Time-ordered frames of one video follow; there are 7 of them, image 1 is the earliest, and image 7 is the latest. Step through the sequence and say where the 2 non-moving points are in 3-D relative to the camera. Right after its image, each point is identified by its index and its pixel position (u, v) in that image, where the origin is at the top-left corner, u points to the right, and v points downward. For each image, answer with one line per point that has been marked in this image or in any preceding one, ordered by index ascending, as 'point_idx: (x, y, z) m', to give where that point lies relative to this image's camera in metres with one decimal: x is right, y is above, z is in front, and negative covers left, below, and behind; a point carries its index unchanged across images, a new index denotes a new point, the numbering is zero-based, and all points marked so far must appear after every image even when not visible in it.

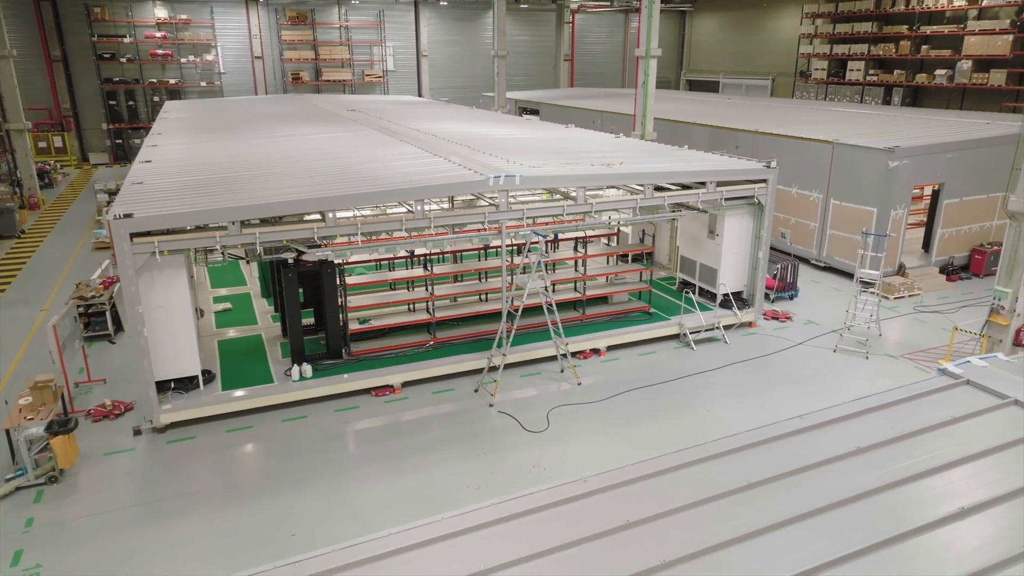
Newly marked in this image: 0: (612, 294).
0: (+1.4, -0.1, +9.6) m
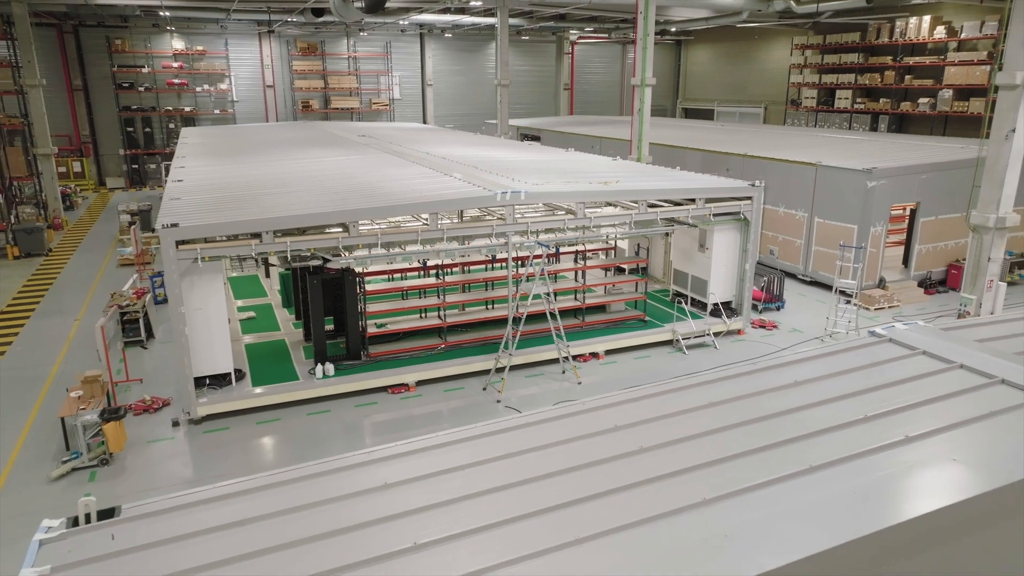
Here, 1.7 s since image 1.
0: (+1.5, -0.2, +10.3) m
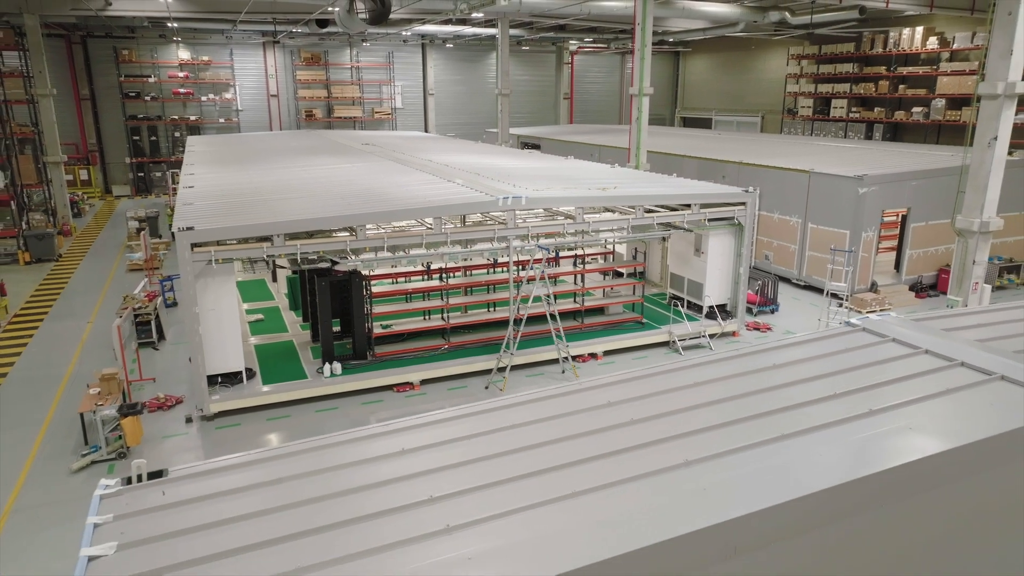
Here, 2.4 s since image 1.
0: (+1.5, -0.3, +10.6) m
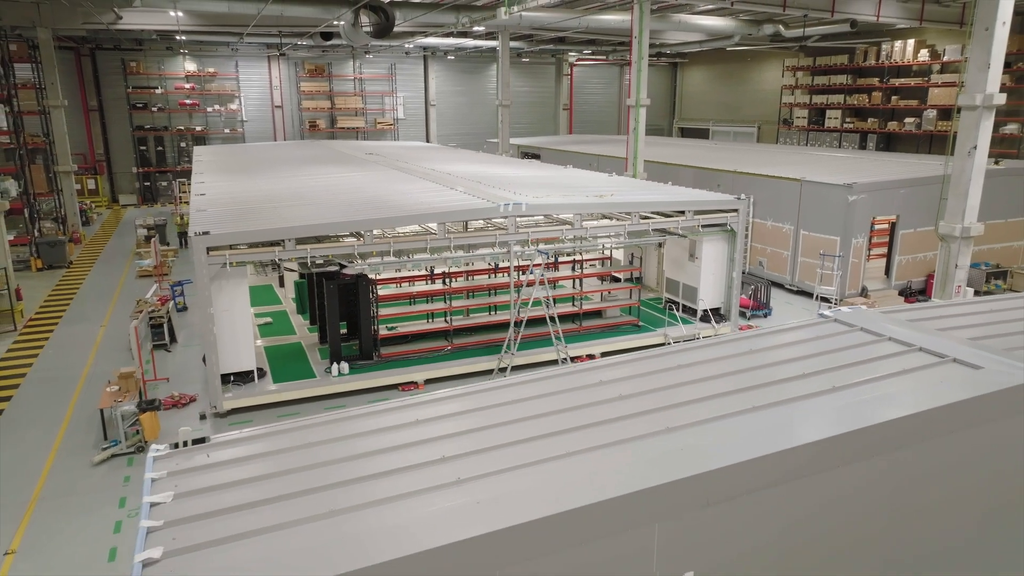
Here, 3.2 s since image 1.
0: (+1.5, -0.3, +11.0) m
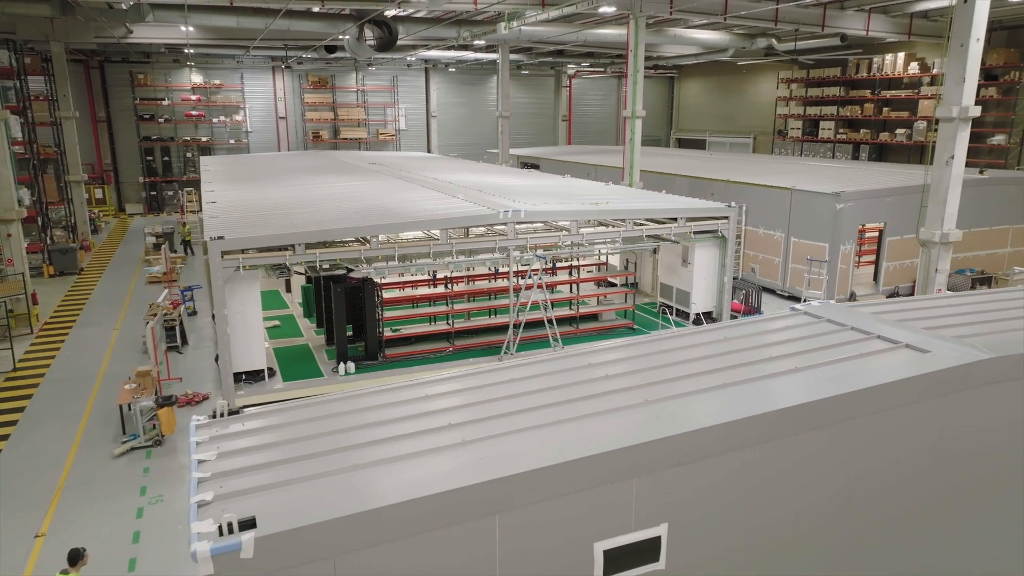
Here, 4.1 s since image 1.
0: (+1.5, -0.4, +11.4) m
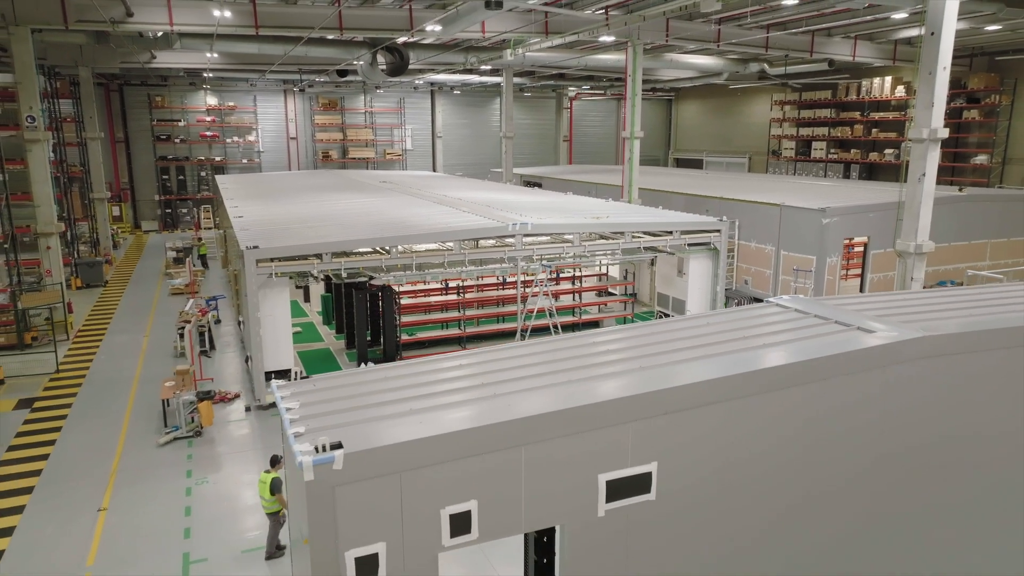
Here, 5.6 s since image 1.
0: (+1.6, -0.6, +12.1) m
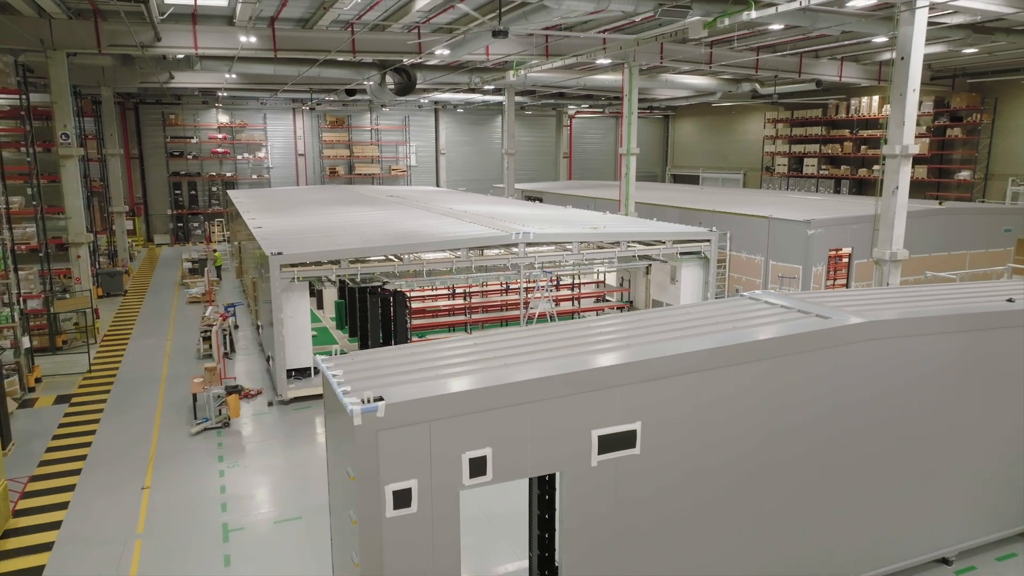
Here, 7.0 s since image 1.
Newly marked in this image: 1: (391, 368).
0: (+1.7, -0.7, +12.9) m
1: (-0.8, -0.6, +4.7) m
